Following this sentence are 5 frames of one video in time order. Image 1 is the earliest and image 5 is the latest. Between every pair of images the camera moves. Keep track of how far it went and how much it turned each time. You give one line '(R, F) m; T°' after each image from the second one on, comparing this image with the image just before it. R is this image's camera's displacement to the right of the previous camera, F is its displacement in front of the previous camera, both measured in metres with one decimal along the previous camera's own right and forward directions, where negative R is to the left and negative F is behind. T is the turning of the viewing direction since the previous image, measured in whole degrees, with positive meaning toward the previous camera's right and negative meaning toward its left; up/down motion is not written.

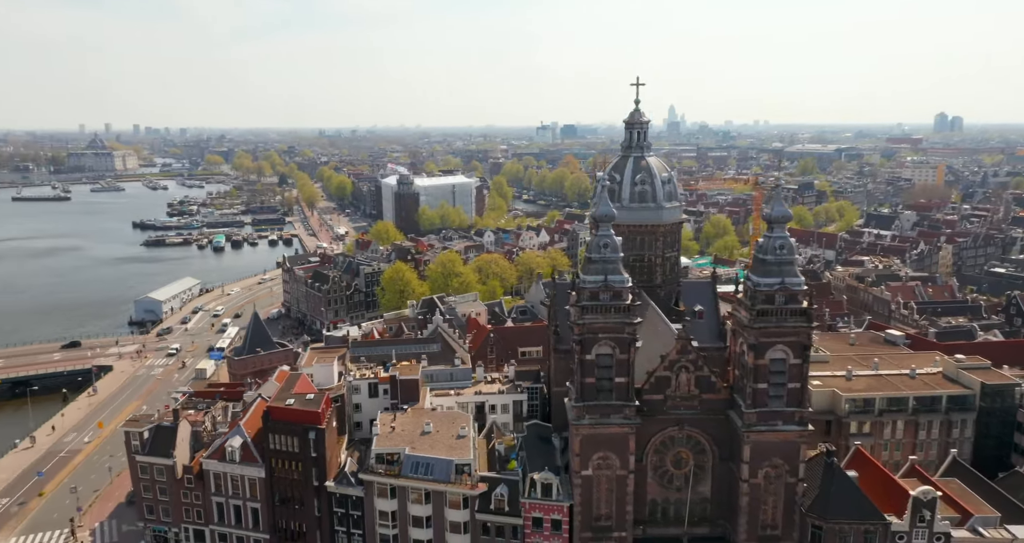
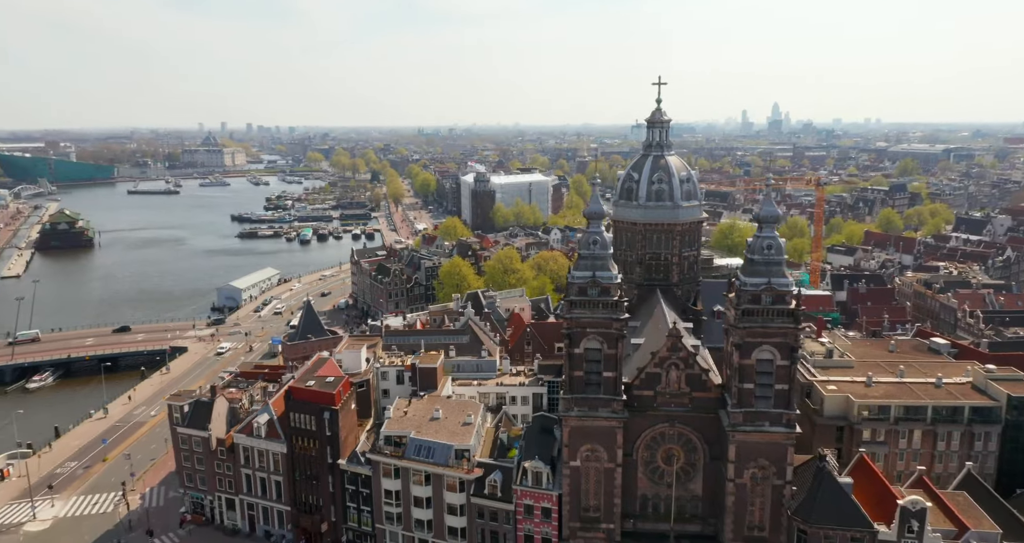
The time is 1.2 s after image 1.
(+5.2, -1.0) m; -7°
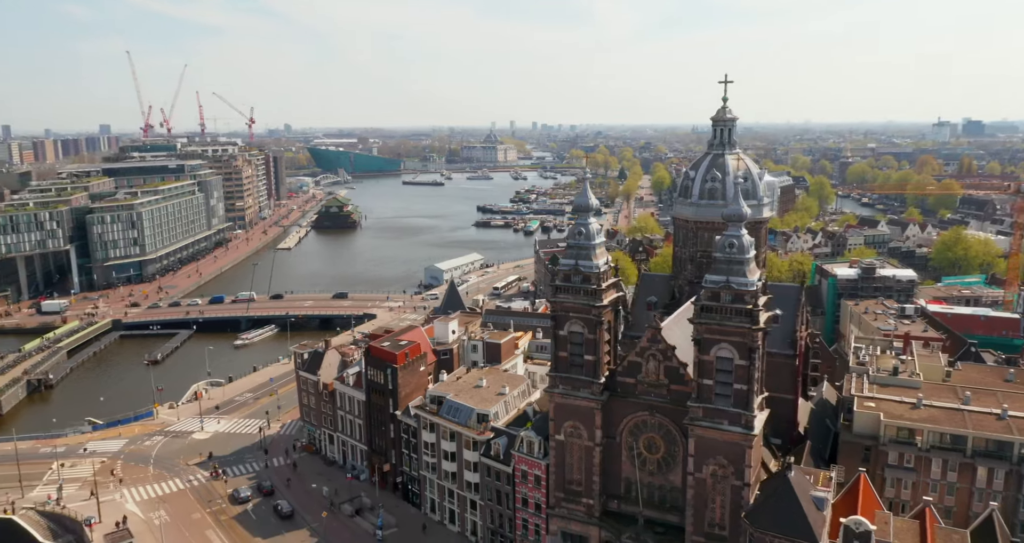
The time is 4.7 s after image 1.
(+14.8, -1.7) m; -20°
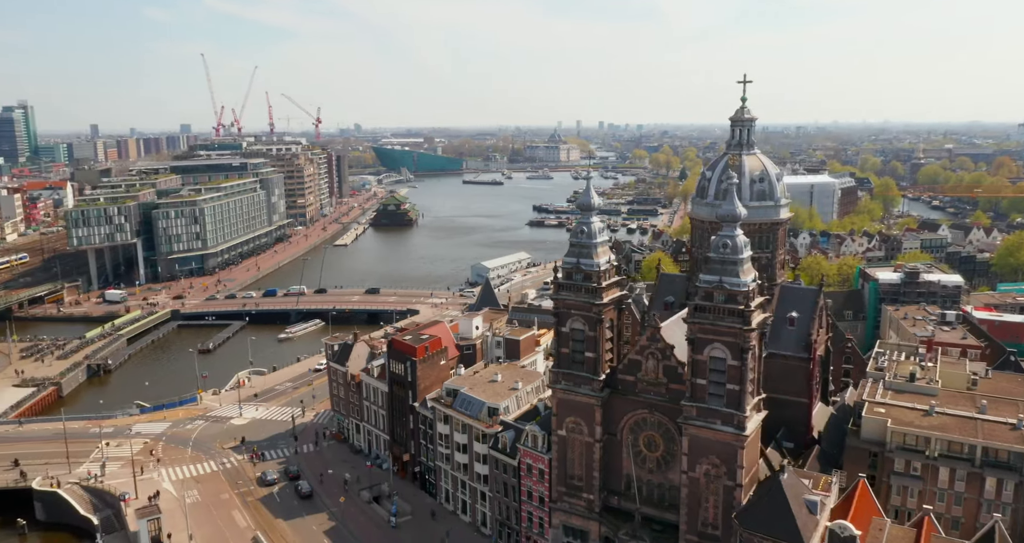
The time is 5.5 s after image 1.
(+3.4, -0.9) m; -5°
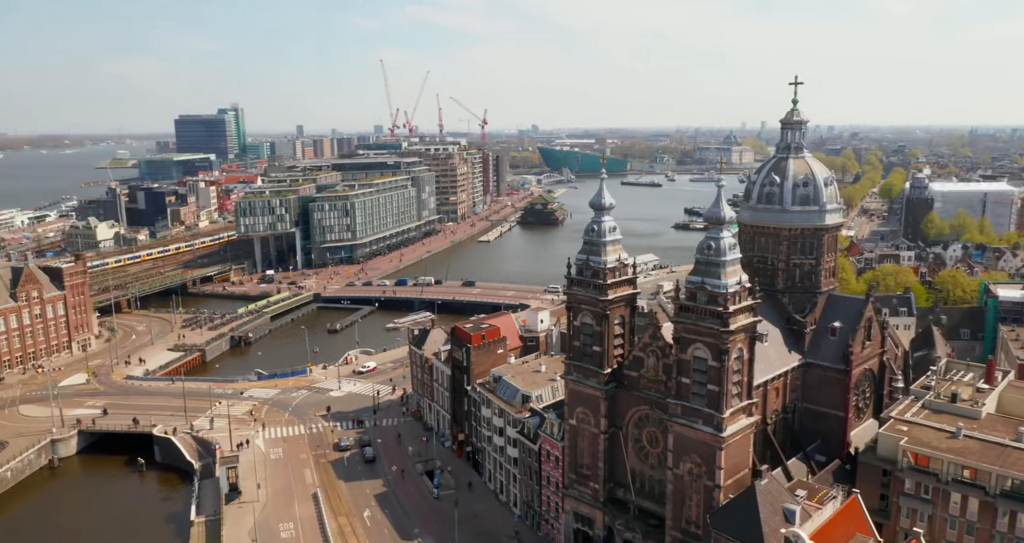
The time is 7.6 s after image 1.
(+9.2, -1.9) m; -13°
